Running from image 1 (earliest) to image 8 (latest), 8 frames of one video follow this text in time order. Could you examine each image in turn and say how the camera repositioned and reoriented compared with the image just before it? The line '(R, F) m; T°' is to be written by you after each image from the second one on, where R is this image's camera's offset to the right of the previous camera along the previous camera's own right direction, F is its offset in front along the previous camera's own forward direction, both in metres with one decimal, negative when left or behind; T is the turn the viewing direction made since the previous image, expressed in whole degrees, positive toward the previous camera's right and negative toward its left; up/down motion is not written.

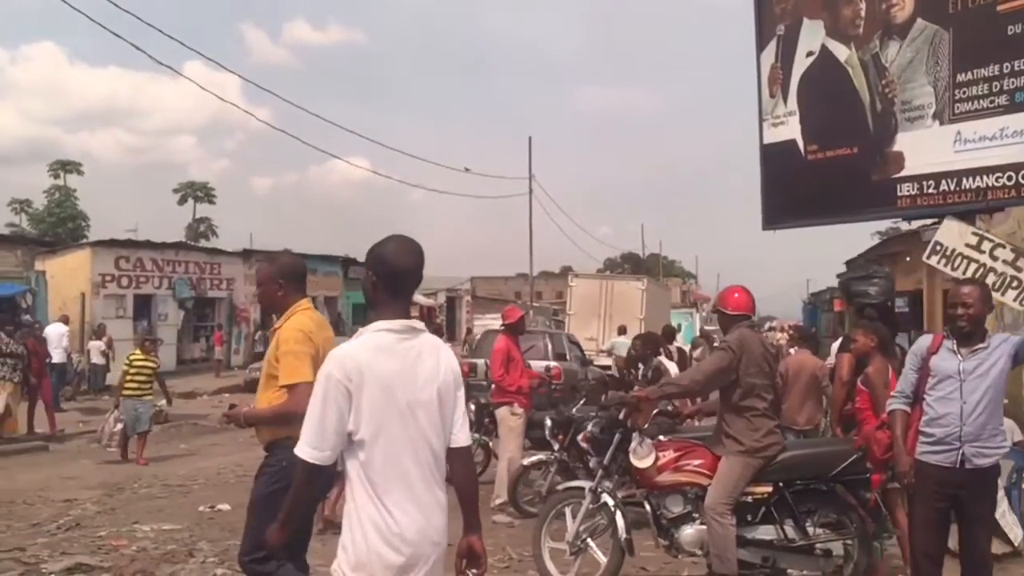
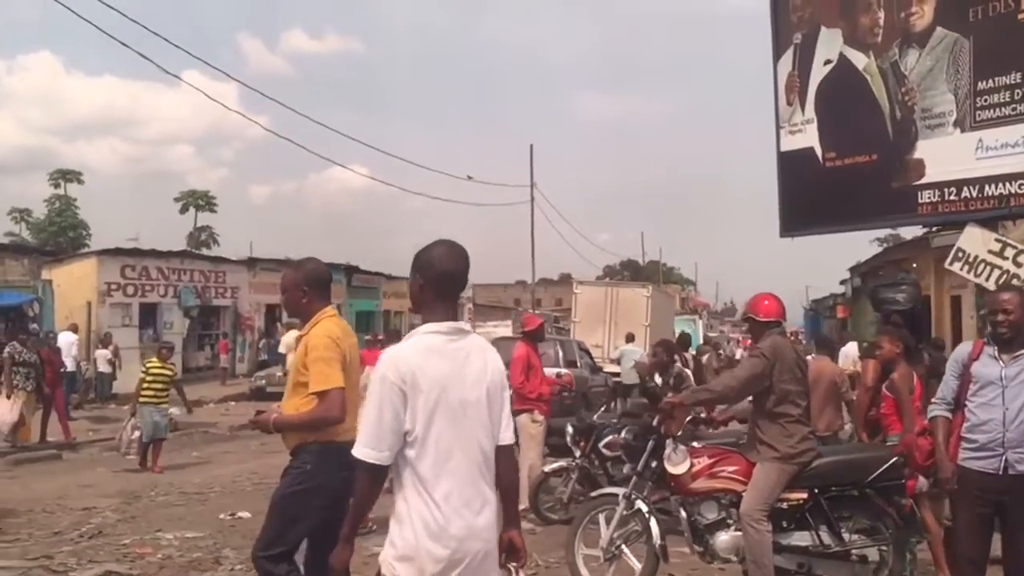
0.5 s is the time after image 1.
(-0.2, 0.0) m; 0°
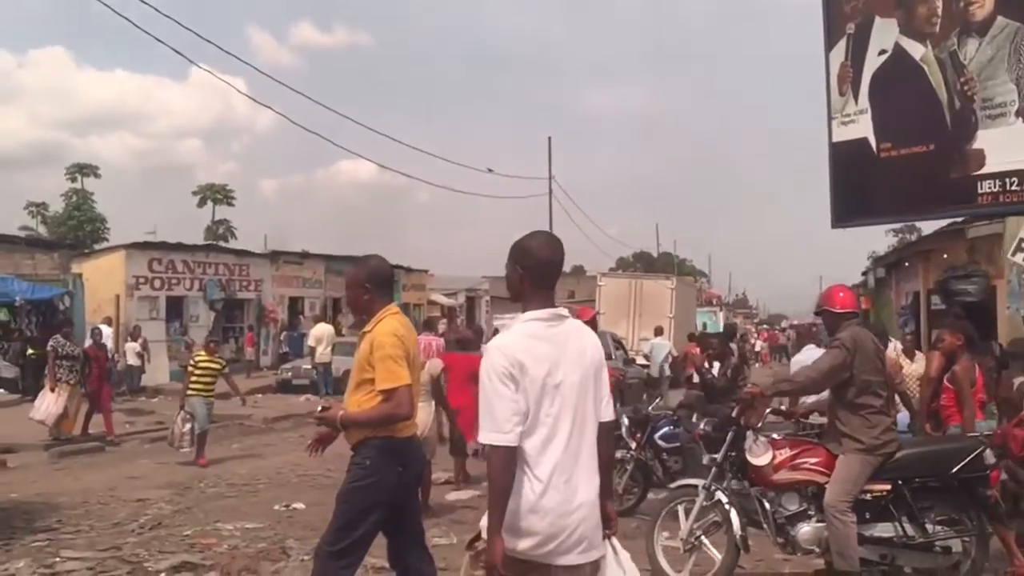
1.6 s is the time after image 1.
(-0.4, 0.0) m; -1°
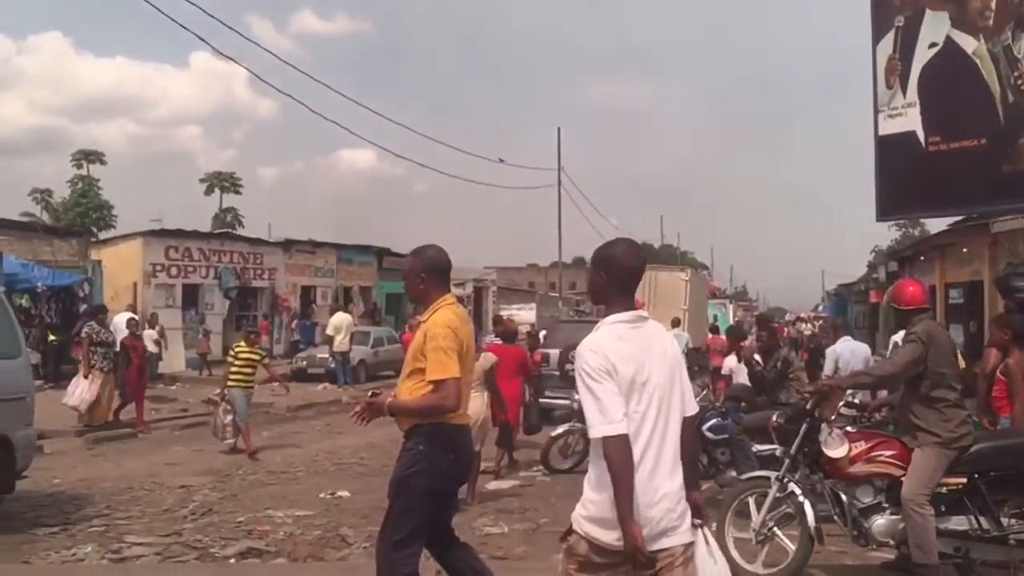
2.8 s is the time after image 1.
(-0.4, 0.0) m; 0°
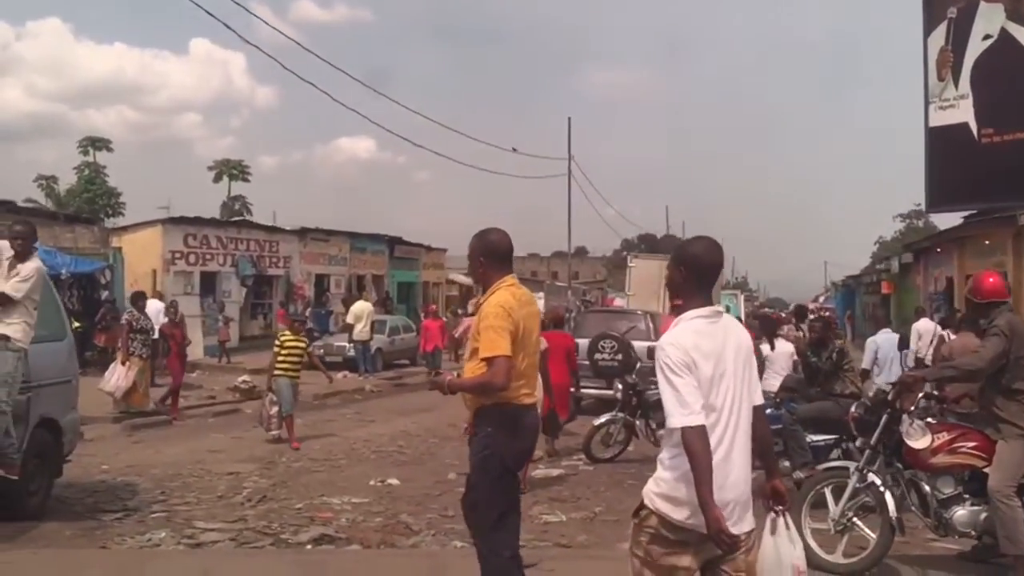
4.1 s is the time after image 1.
(-0.4, 0.0) m; 0°
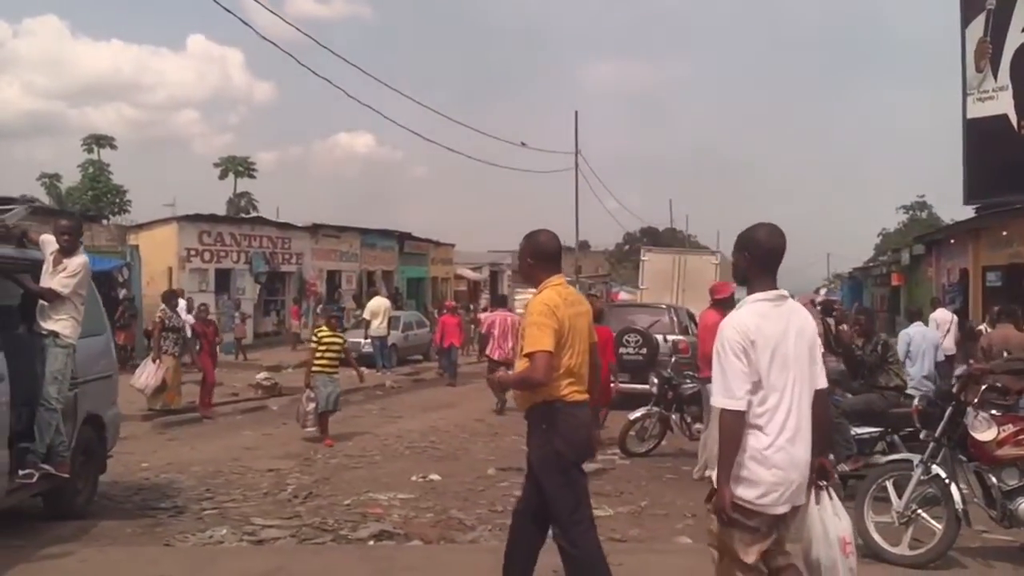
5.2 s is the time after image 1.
(-0.3, 0.0) m; 0°
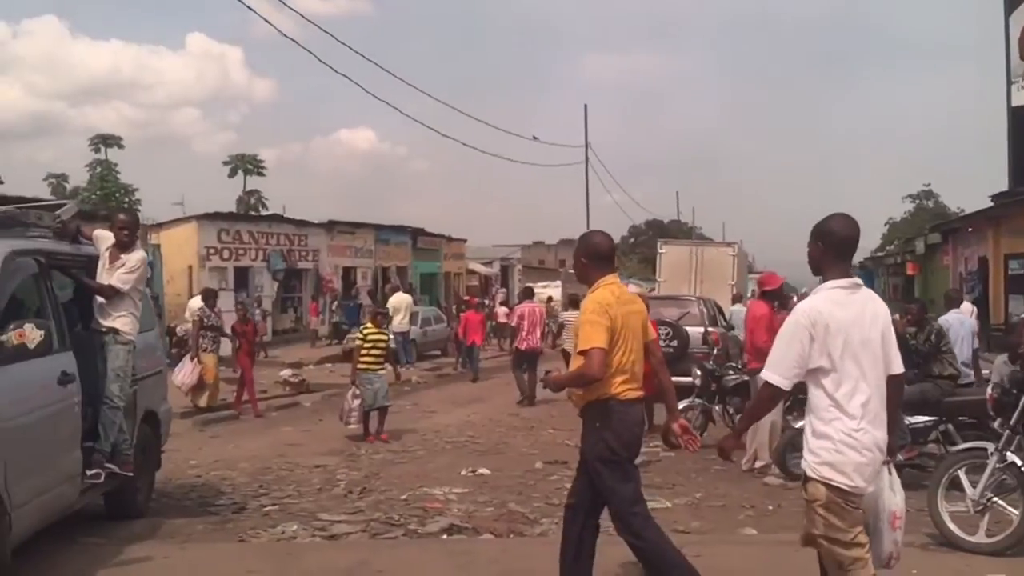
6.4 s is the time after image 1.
(-0.4, 0.0) m; 0°
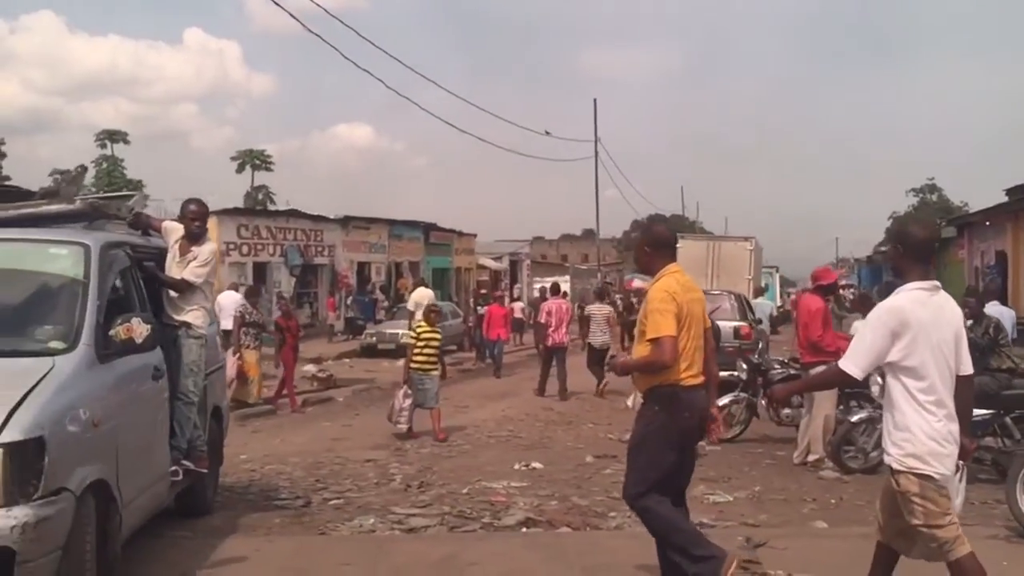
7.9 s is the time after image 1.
(-0.5, 0.0) m; 0°
